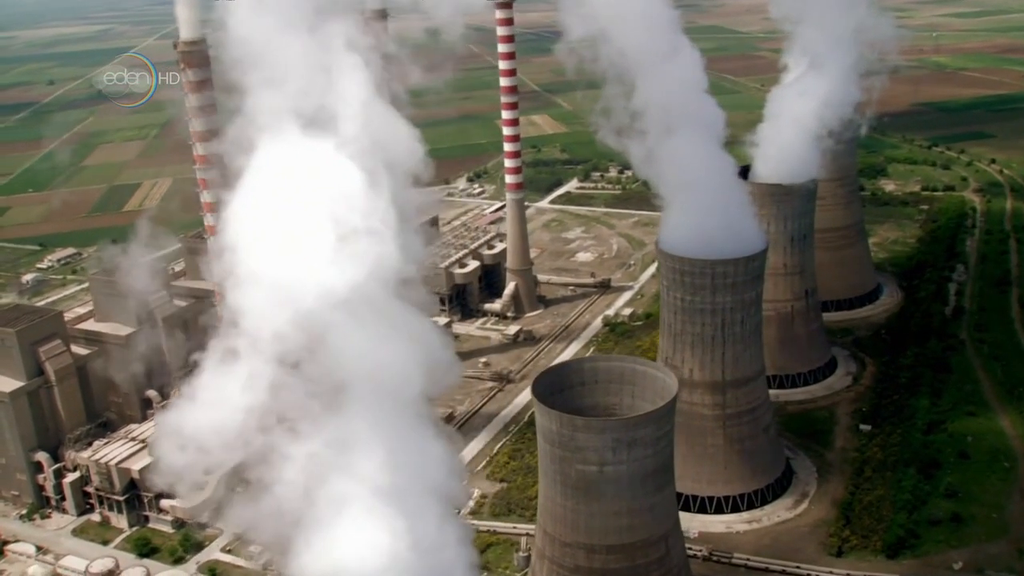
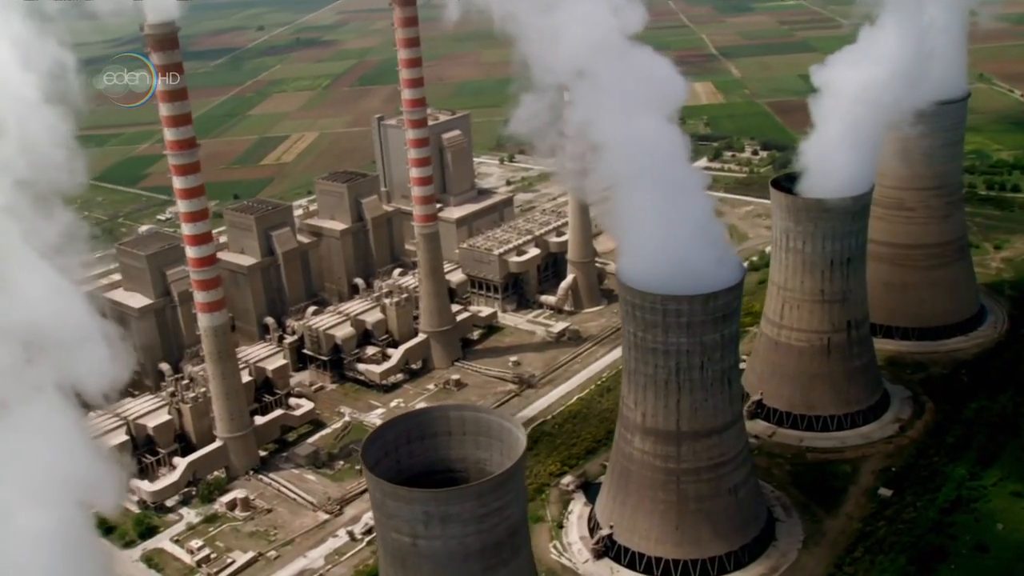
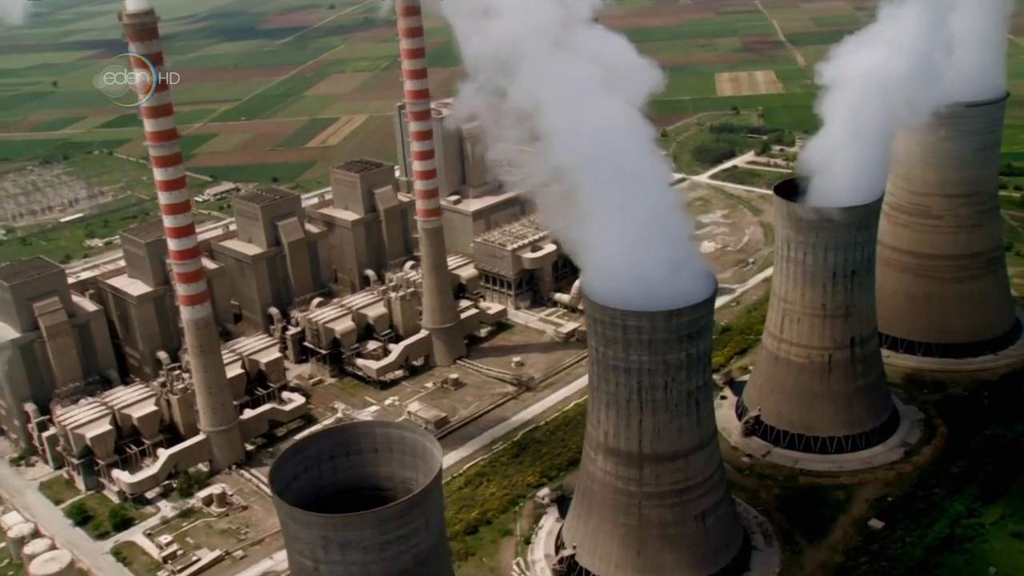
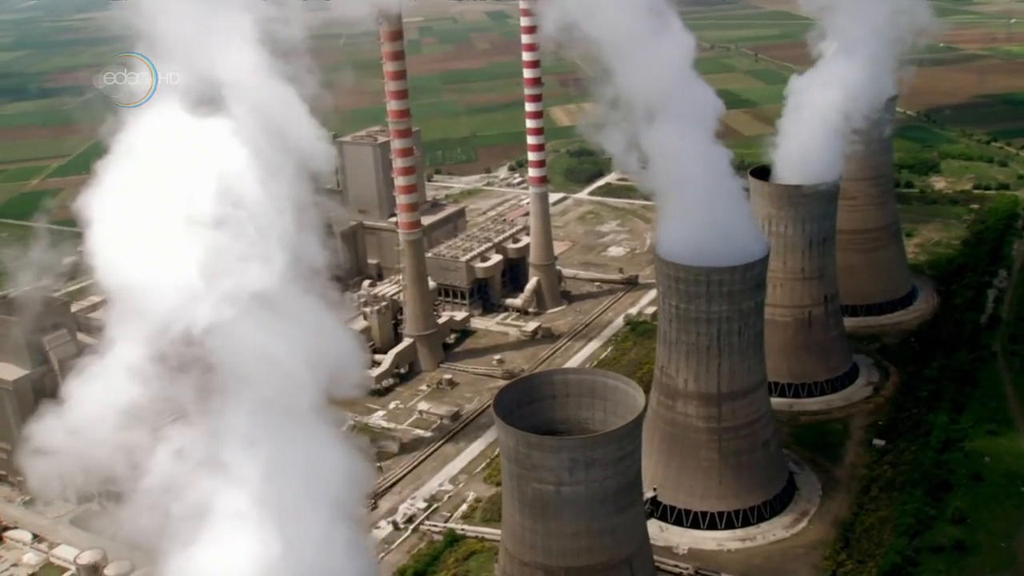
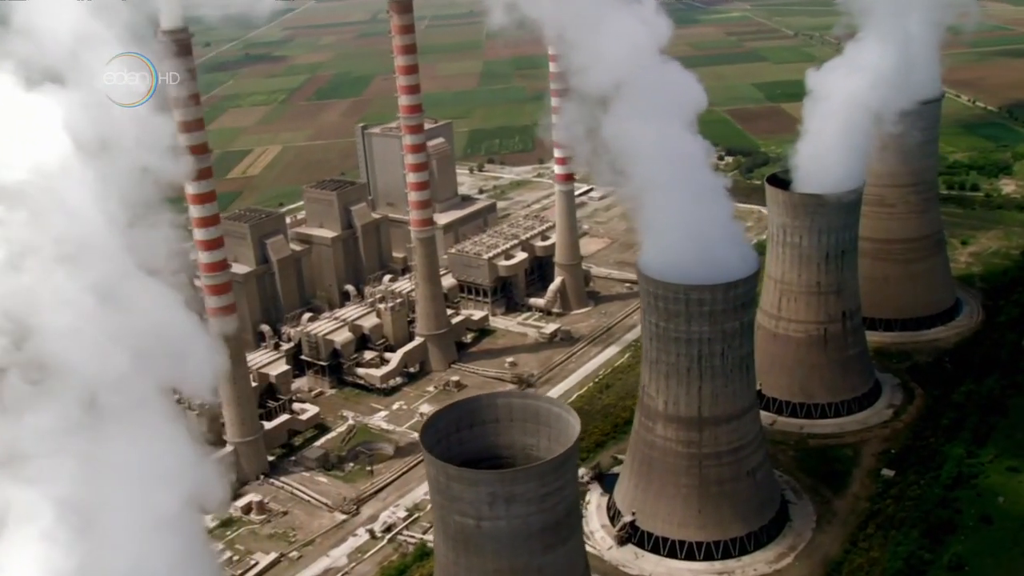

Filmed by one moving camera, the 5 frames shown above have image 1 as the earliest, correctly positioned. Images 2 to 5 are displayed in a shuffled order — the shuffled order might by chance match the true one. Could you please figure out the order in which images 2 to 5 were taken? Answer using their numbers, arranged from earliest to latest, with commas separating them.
4, 5, 2, 3
